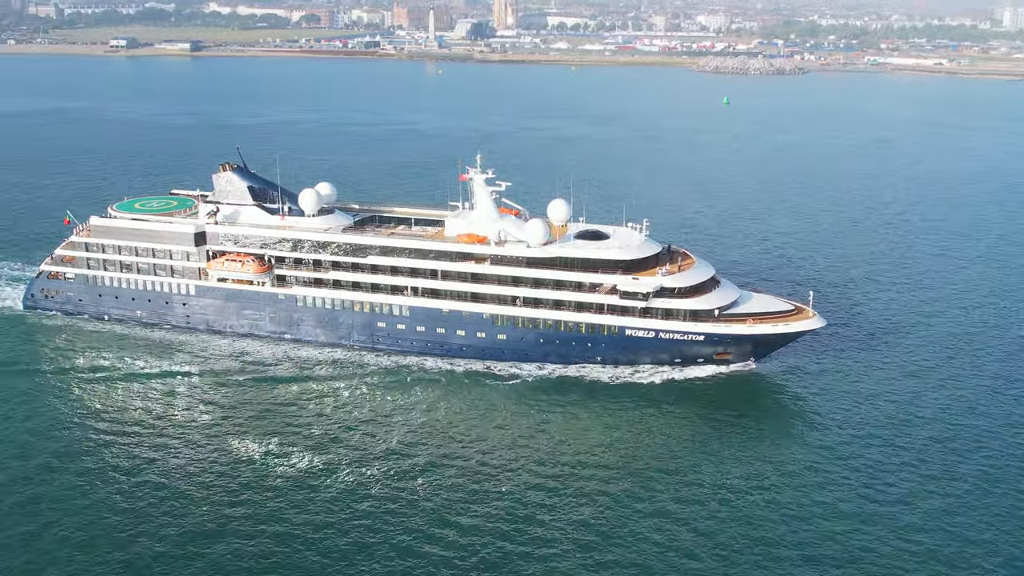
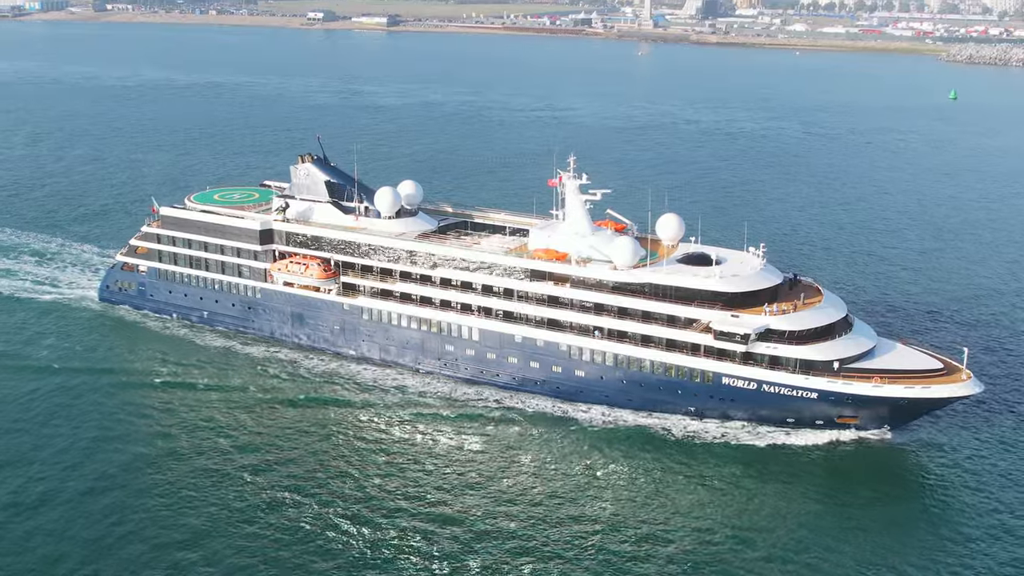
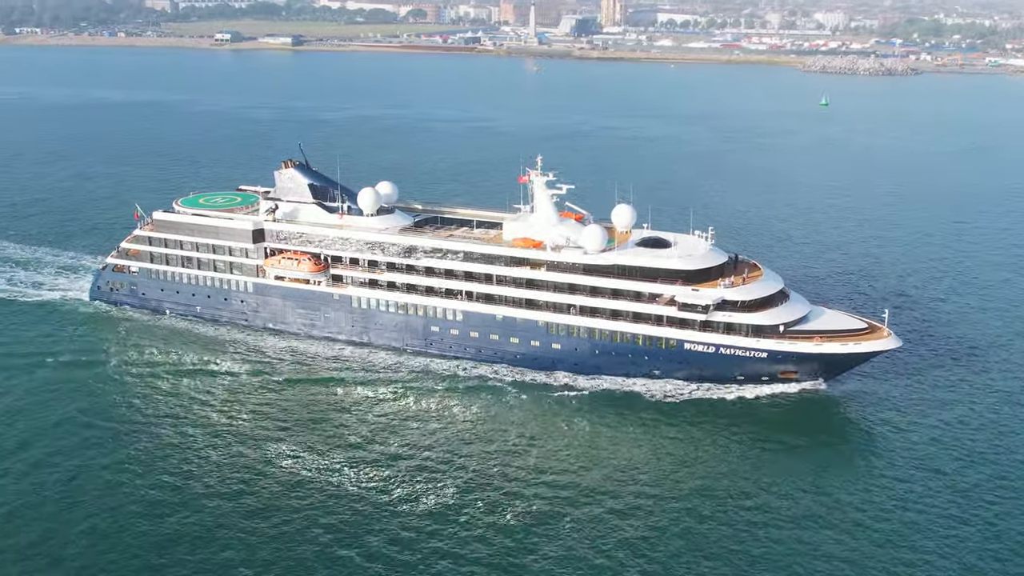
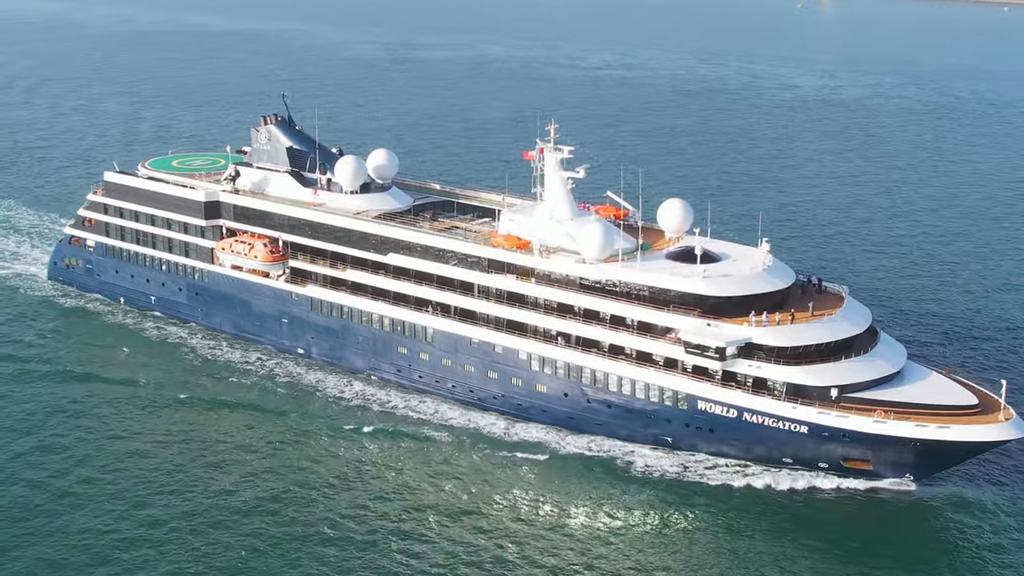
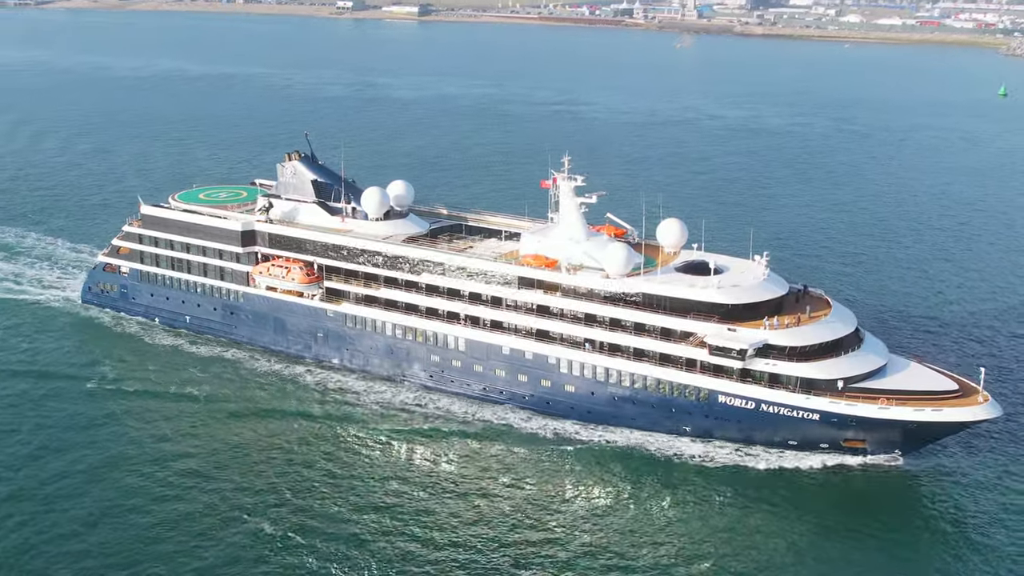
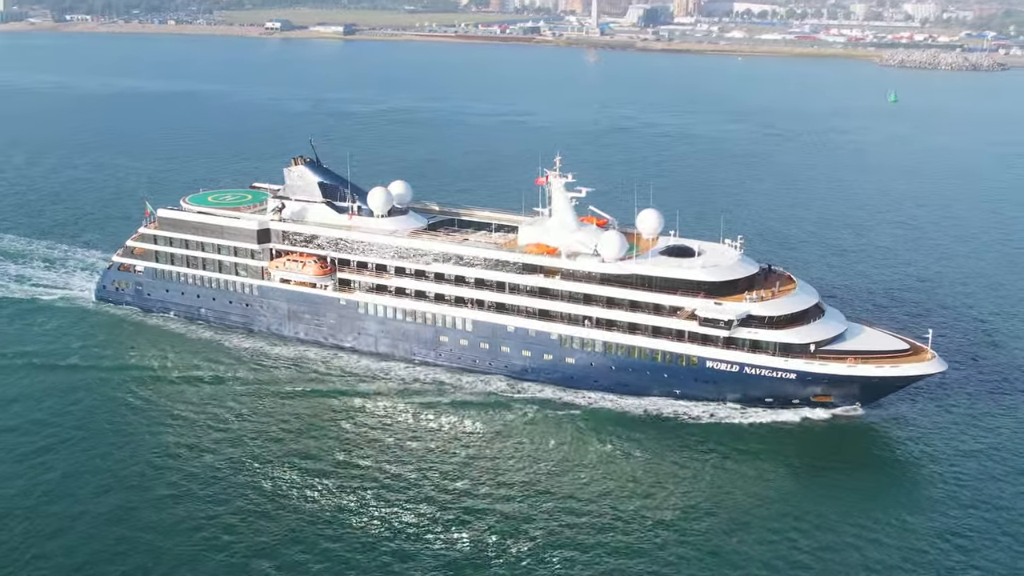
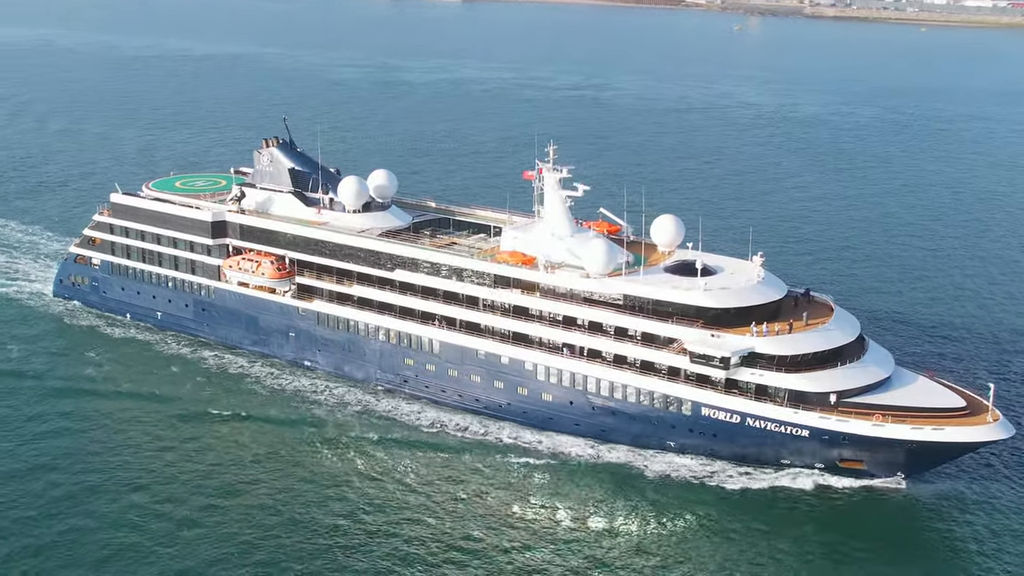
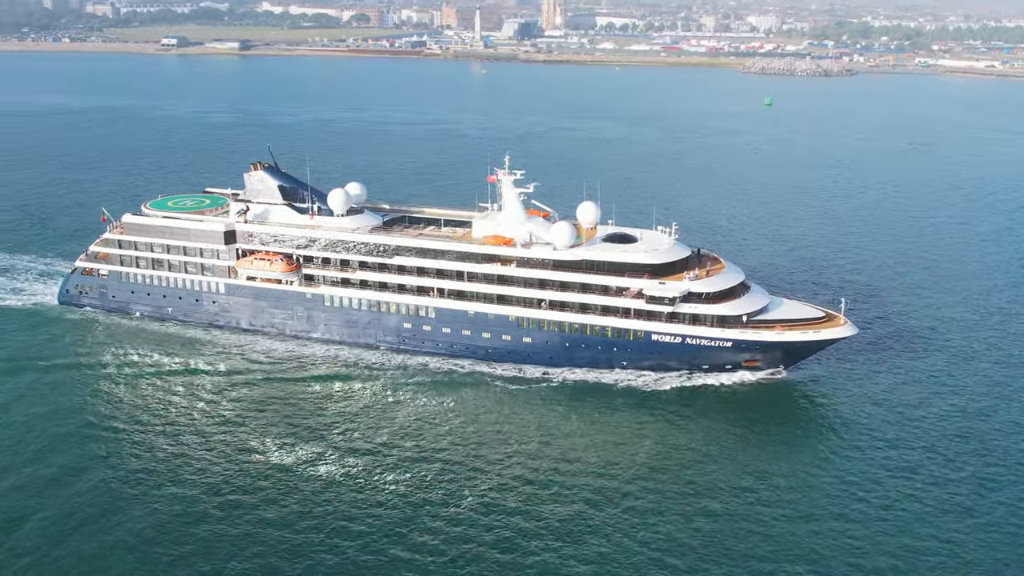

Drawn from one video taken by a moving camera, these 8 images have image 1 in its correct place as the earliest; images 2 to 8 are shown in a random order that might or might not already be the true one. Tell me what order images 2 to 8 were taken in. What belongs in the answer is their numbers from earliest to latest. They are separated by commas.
8, 3, 6, 2, 5, 7, 4
